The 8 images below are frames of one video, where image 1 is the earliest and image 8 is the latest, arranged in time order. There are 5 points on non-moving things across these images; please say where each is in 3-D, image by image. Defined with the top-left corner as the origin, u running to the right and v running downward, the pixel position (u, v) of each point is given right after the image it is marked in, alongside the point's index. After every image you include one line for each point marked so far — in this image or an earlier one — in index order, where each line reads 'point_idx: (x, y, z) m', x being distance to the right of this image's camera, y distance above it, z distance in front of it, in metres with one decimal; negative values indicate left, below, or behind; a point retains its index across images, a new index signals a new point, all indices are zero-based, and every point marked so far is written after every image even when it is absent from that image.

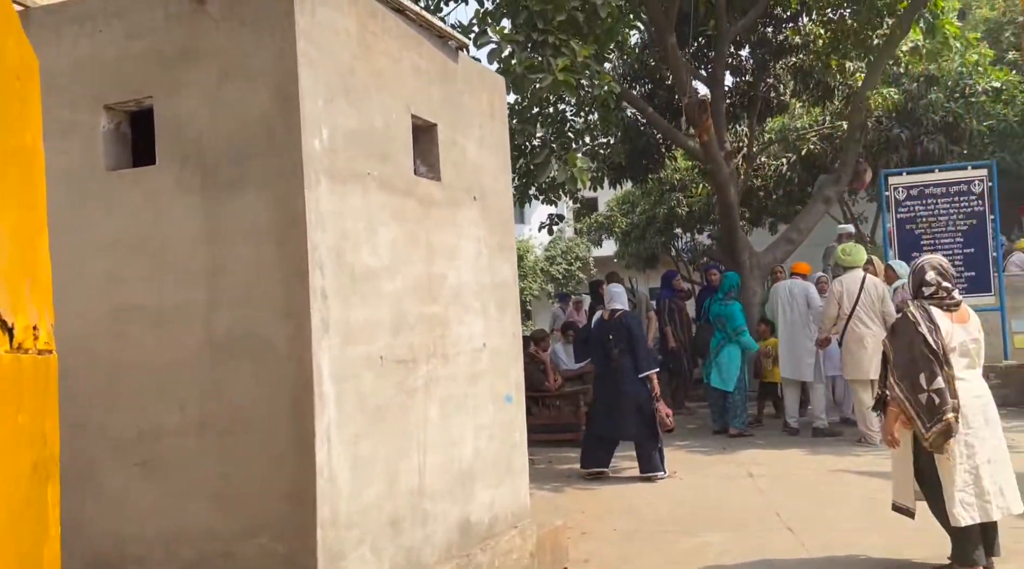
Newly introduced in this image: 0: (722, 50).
0: (+2.3, +2.5, +9.0) m
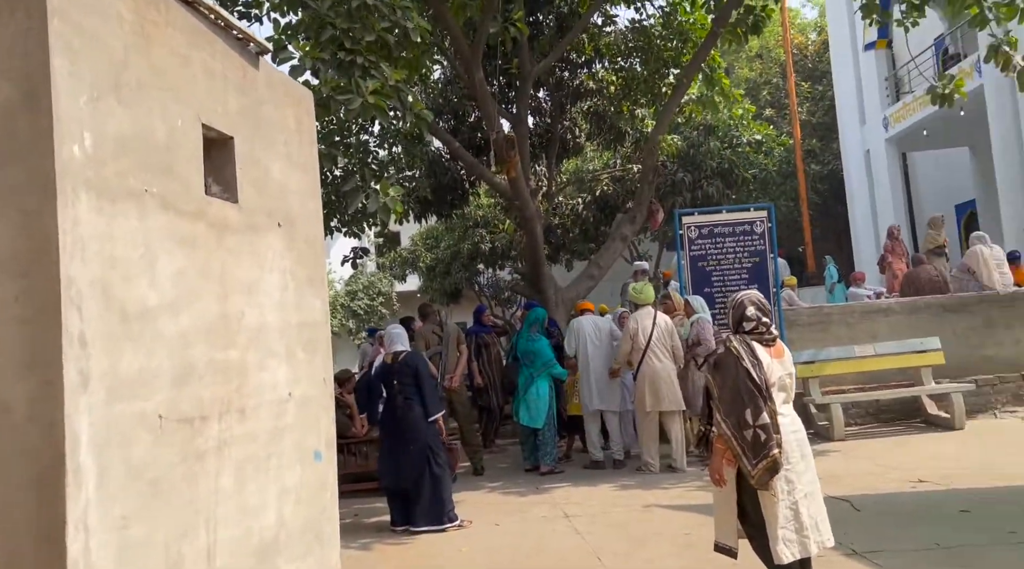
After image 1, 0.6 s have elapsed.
0: (+0.2, +2.1, +9.1) m
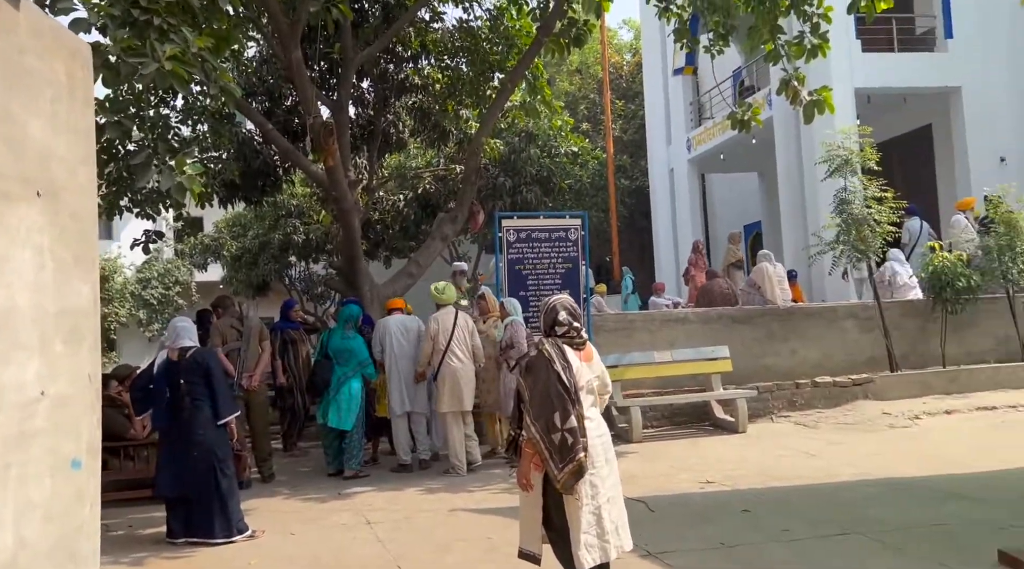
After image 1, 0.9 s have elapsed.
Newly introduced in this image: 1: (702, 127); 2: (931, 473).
0: (-1.7, +2.2, +8.8) m
1: (+4.5, +3.7, +19.9) m
2: (+3.1, -1.4, +6.3) m
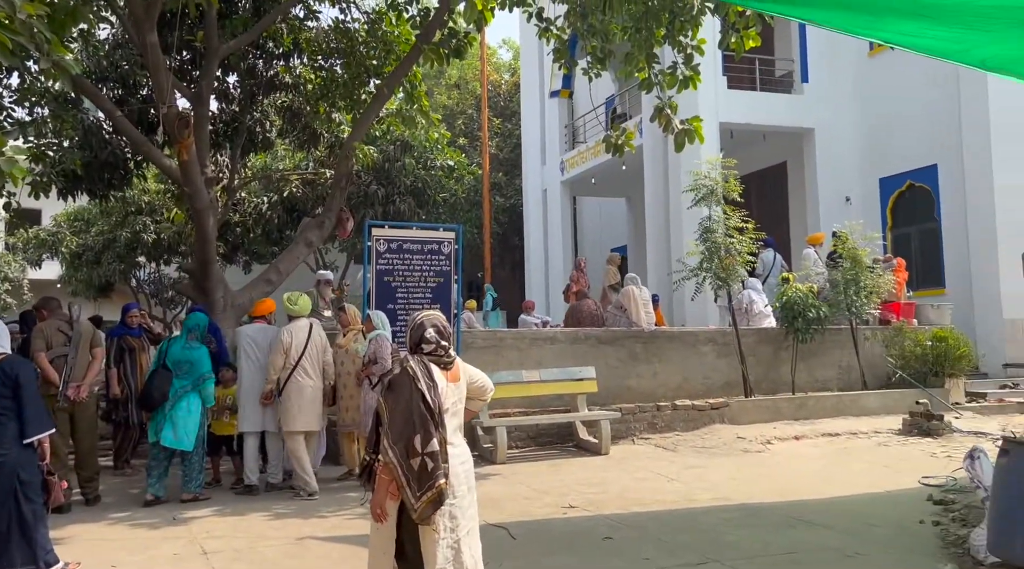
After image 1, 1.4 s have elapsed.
0: (-3.0, +2.1, +8.3) m
1: (+1.5, +3.2, +20.2) m
2: (+2.1, -1.7, +6.5) m
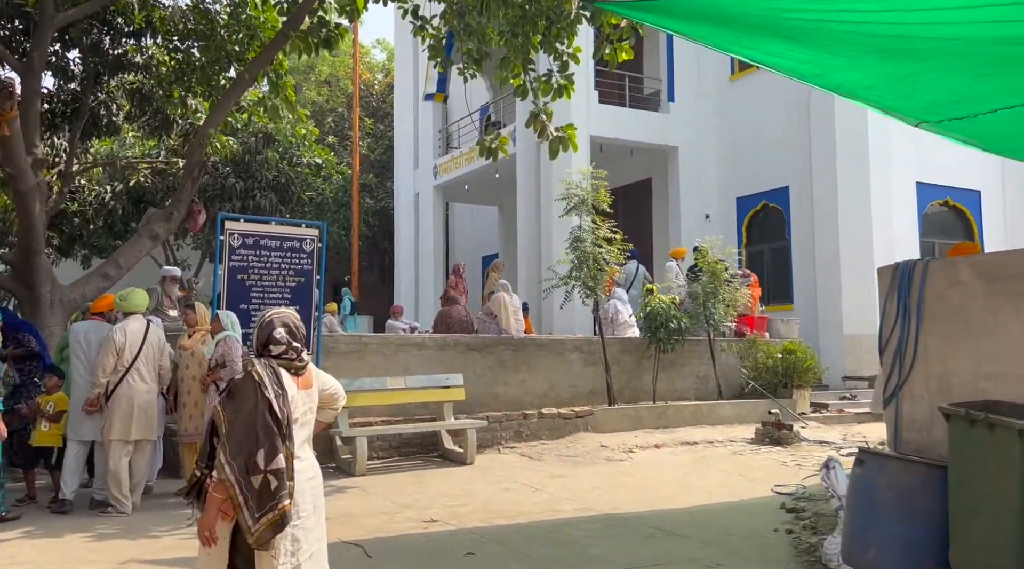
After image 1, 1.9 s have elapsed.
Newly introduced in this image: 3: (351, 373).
0: (-4.1, +2.2, +7.5) m
1: (-1.5, +3.1, +20.0) m
2: (+1.0, -1.7, +6.5) m
3: (-1.8, -1.0, +9.2) m
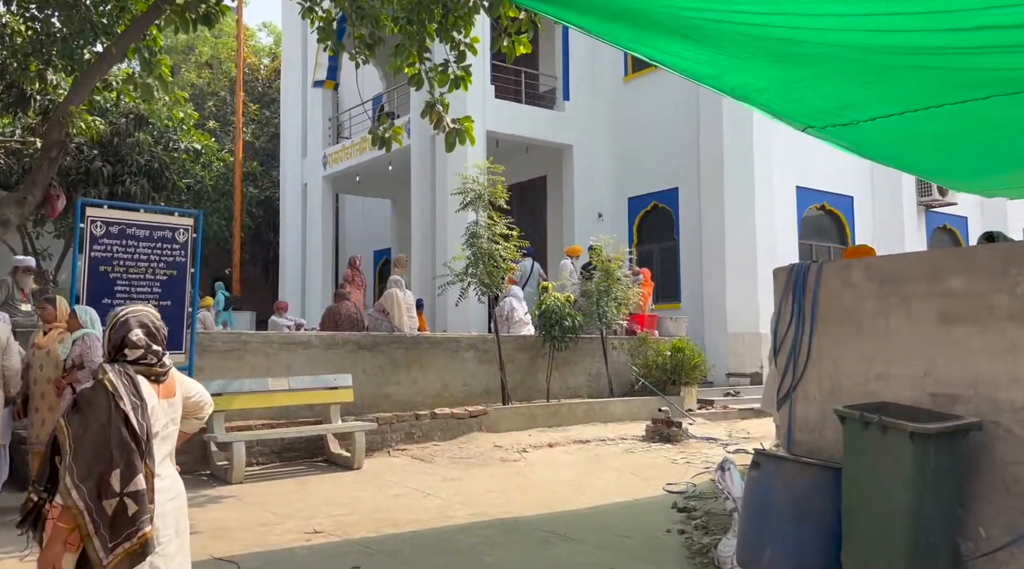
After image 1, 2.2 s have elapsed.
0: (-5.0, +2.3, +6.7) m
1: (-4.0, +3.2, +19.4) m
2: (+0.2, -1.7, +6.3) m
3: (-2.9, -0.9, +8.7) m
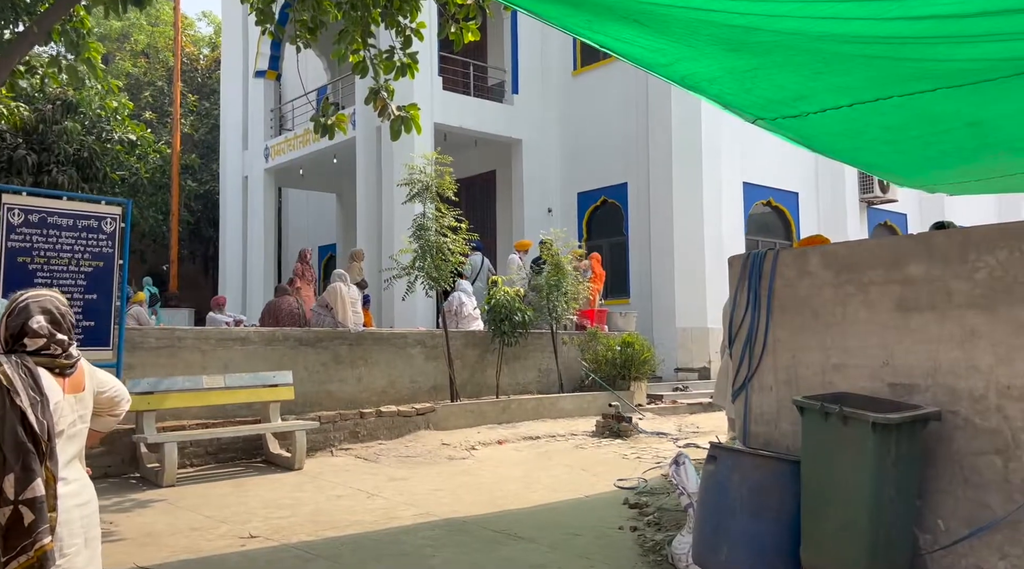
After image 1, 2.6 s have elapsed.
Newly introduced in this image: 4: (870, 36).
0: (-5.4, +2.3, +6.2) m
1: (-5.1, +3.3, +18.9) m
2: (-0.2, -1.6, +6.1) m
3: (-3.4, -0.8, +8.3) m
4: (+2.6, +1.8, +6.2) m
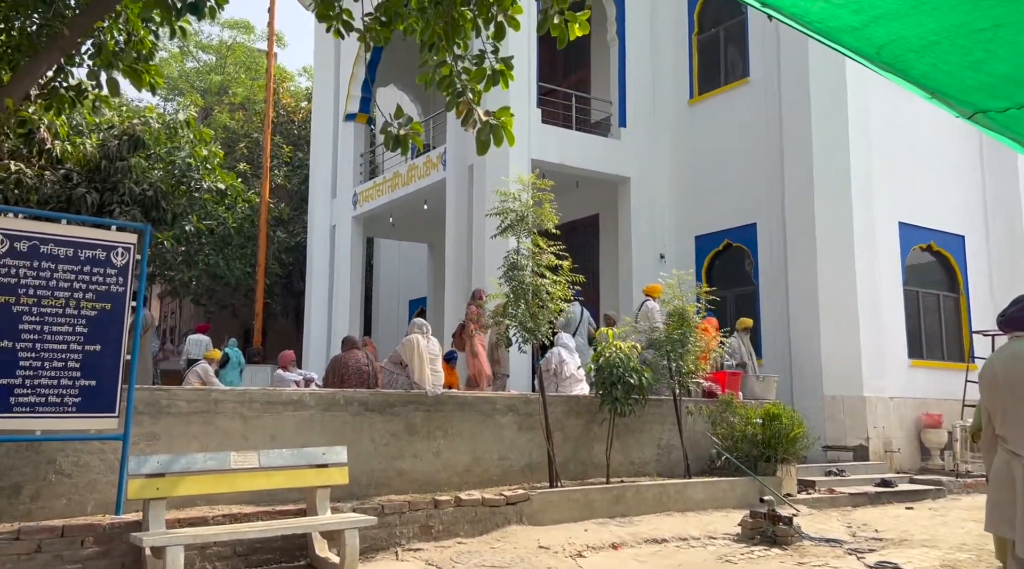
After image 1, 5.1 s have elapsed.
0: (-4.7, +2.1, +5.0) m
1: (-2.9, +2.1, +17.6) m
2: (+0.5, -1.9, +4.0) m
3: (-2.5, -1.2, +6.6) m
4: (+3.3, +1.6, +4.0) m
